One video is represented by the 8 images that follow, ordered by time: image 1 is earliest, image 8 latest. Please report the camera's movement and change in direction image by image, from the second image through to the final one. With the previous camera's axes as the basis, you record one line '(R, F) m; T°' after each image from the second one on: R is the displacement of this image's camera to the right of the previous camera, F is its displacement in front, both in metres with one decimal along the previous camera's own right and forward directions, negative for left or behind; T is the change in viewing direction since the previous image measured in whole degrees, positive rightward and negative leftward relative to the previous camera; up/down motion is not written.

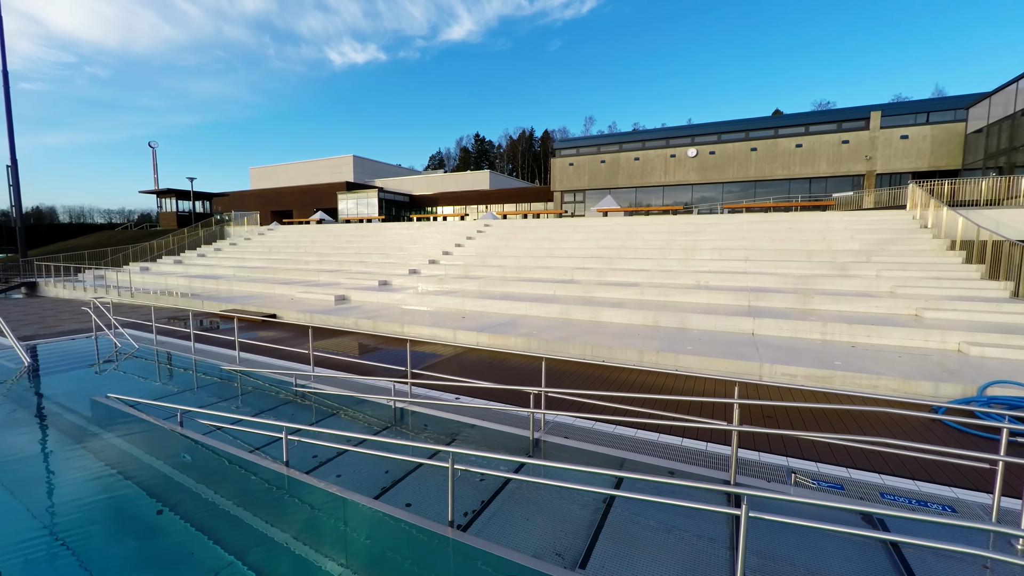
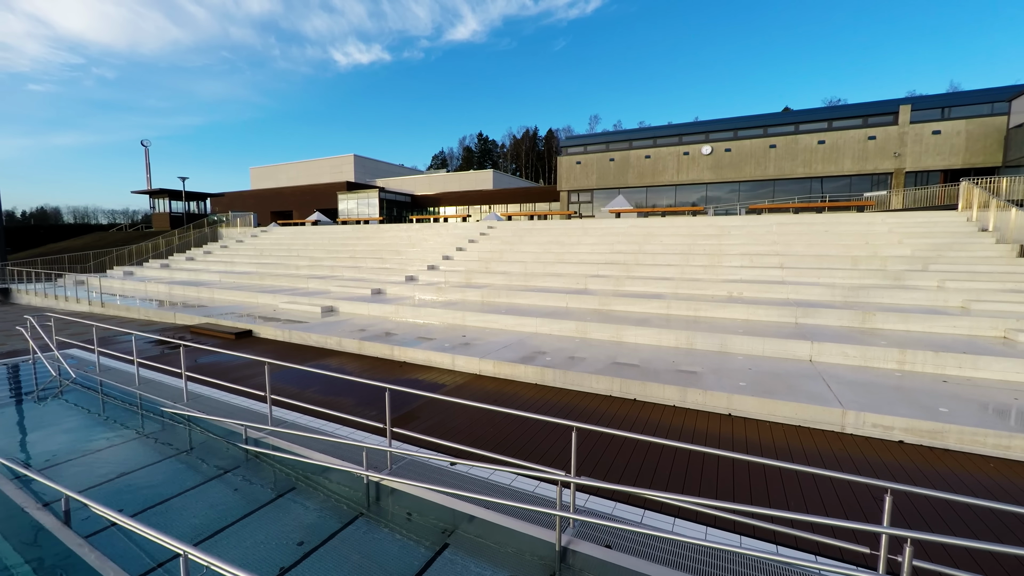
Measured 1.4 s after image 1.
(-0.1, +1.0) m; 0°
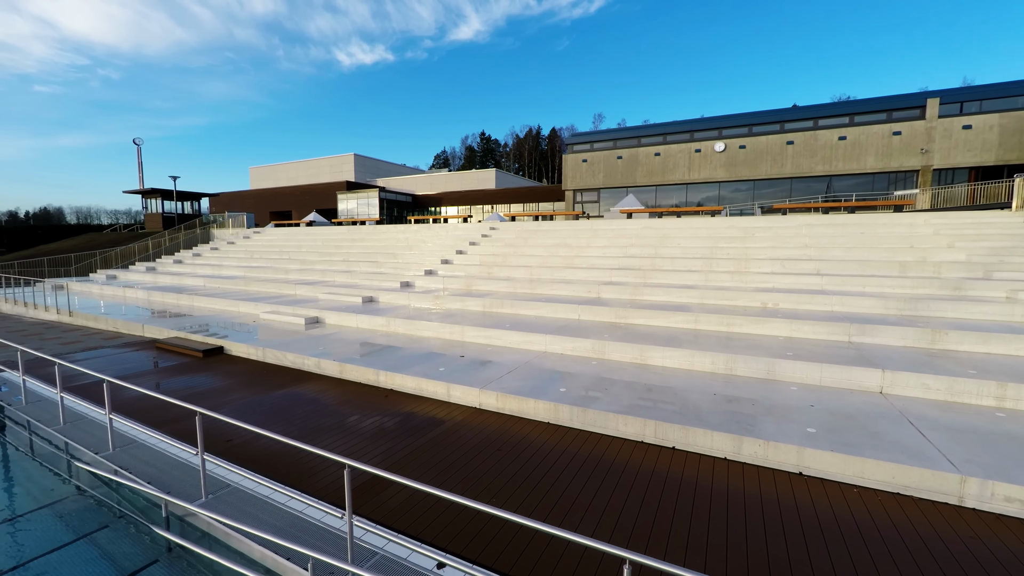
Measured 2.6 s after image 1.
(0.0, +0.9) m; 0°
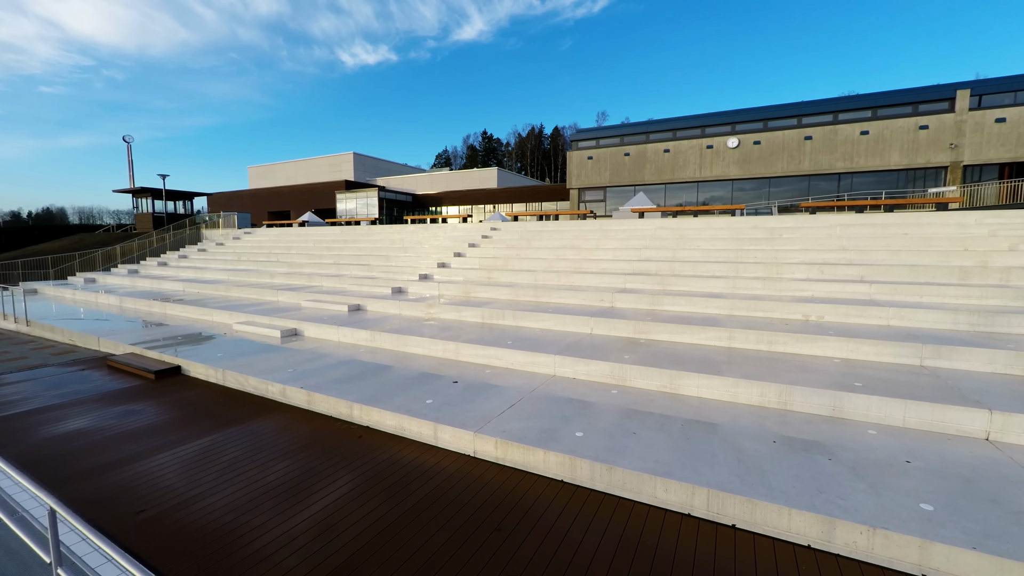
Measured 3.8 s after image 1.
(0.0, +0.9) m; 0°
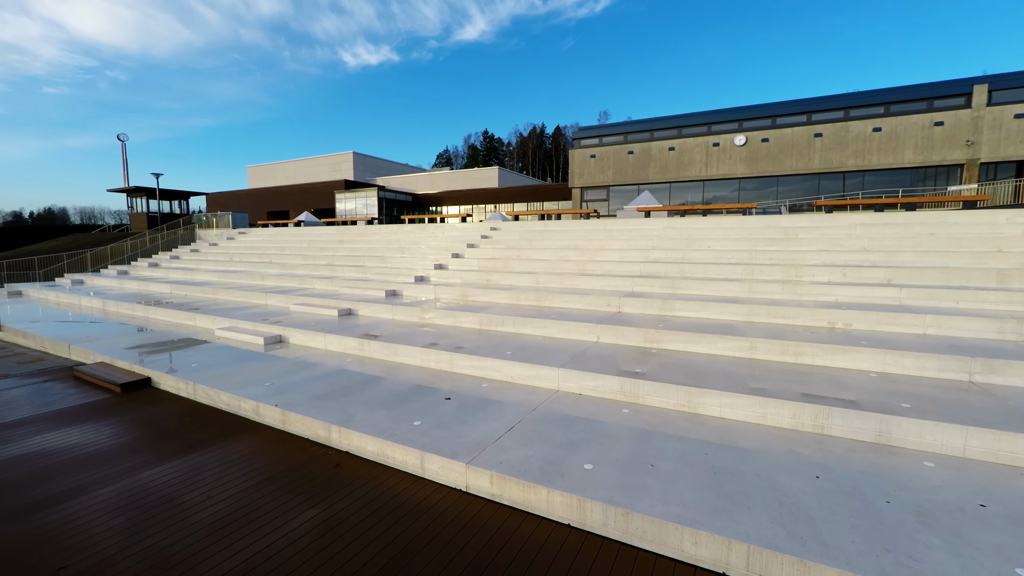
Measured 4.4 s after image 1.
(0.0, +0.5) m; 0°
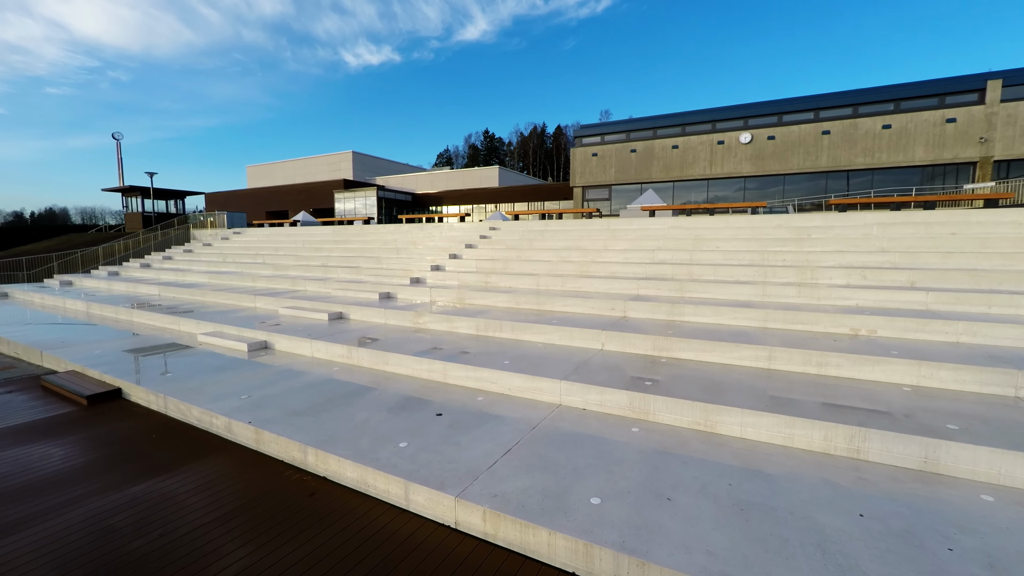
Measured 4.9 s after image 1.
(0.0, +0.4) m; 0°
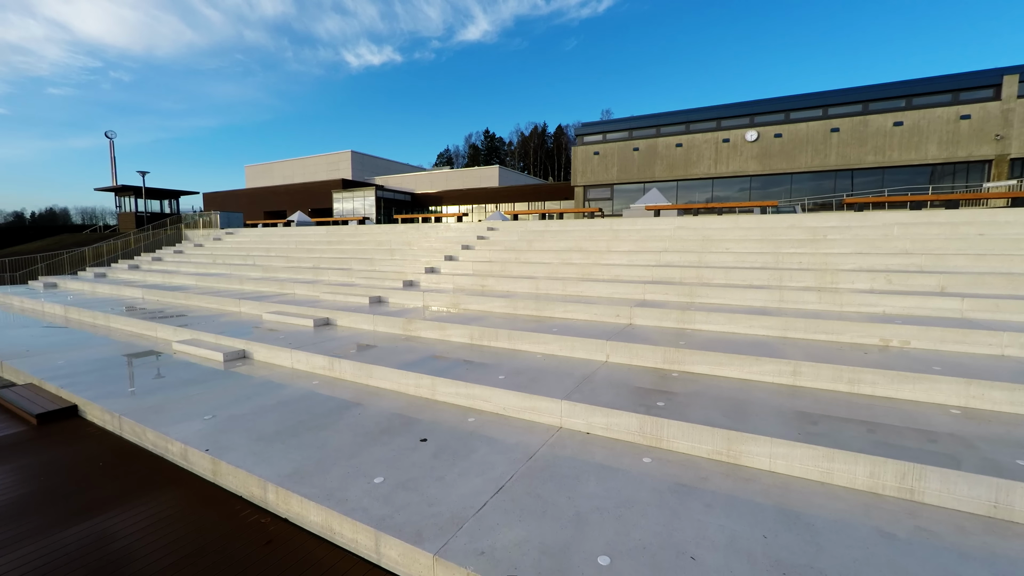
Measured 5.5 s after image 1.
(0.0, +0.5) m; 0°
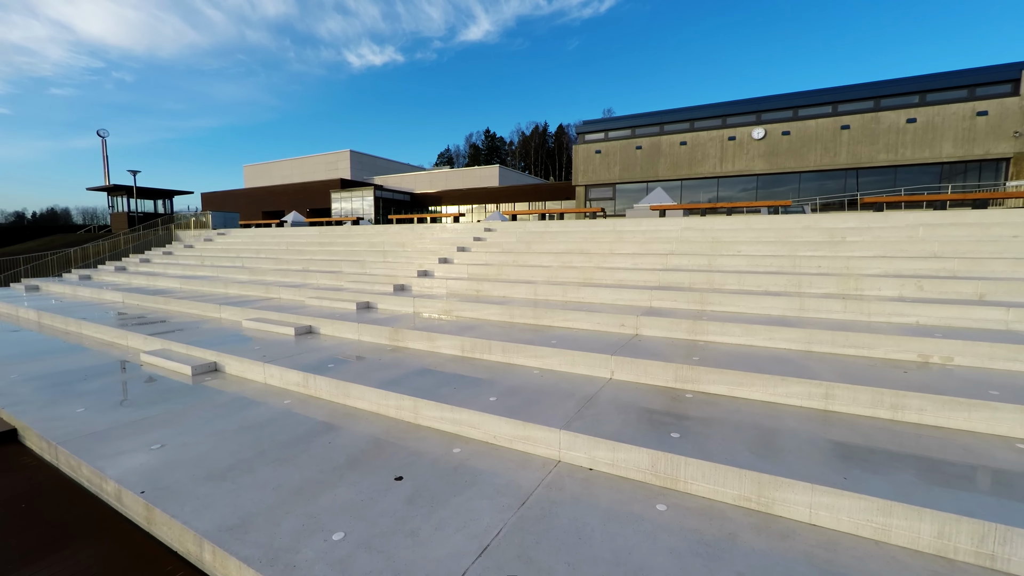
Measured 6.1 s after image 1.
(+0.1, +0.5) m; 0°
